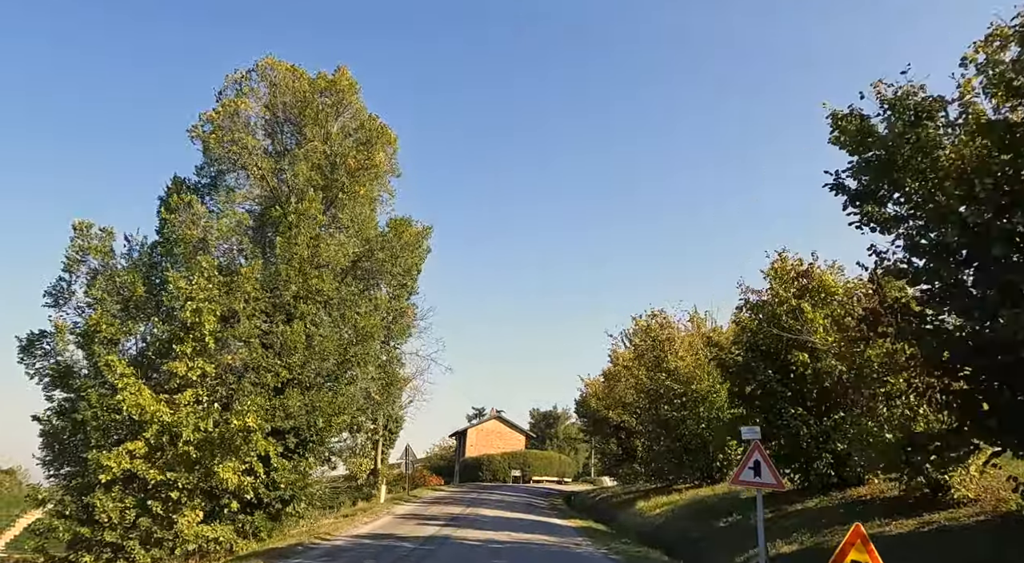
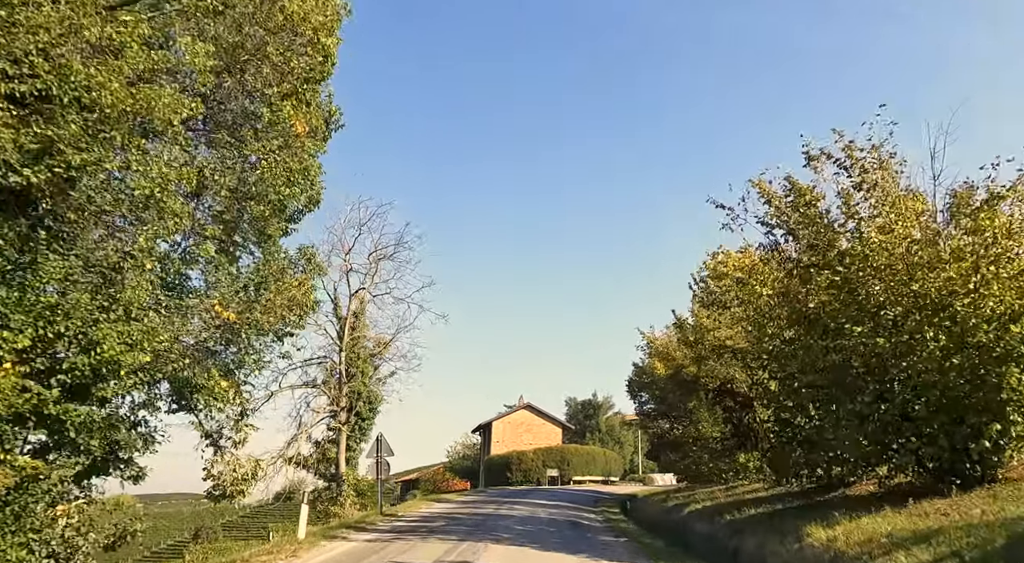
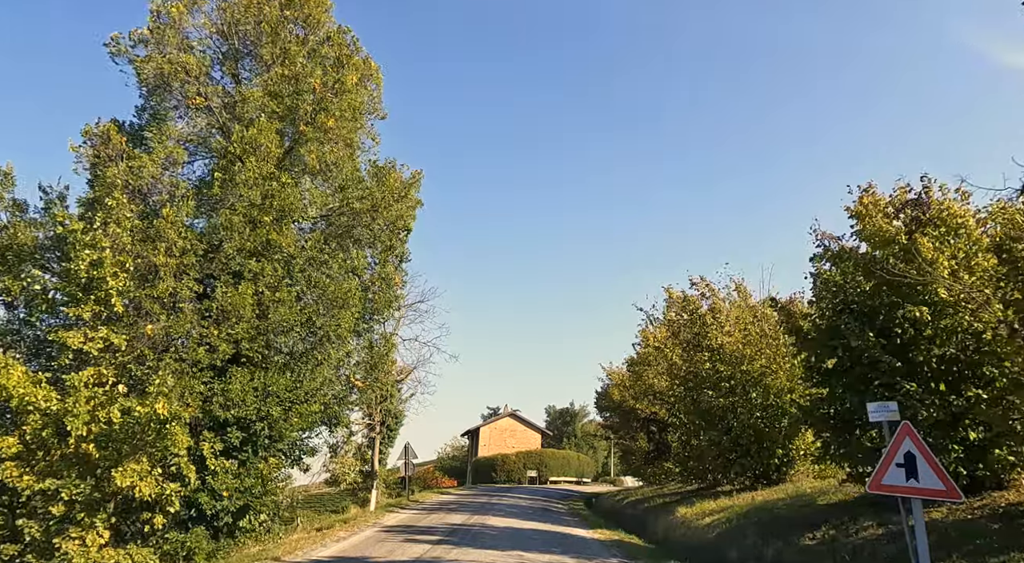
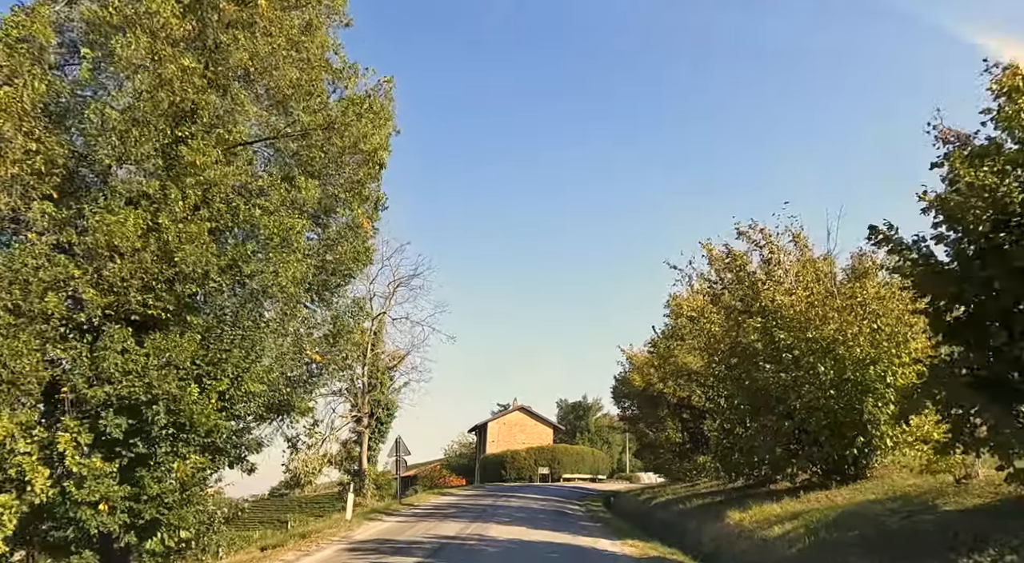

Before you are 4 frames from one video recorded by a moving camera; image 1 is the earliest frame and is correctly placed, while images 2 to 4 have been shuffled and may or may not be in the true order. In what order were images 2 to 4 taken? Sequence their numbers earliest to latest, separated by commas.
3, 4, 2
